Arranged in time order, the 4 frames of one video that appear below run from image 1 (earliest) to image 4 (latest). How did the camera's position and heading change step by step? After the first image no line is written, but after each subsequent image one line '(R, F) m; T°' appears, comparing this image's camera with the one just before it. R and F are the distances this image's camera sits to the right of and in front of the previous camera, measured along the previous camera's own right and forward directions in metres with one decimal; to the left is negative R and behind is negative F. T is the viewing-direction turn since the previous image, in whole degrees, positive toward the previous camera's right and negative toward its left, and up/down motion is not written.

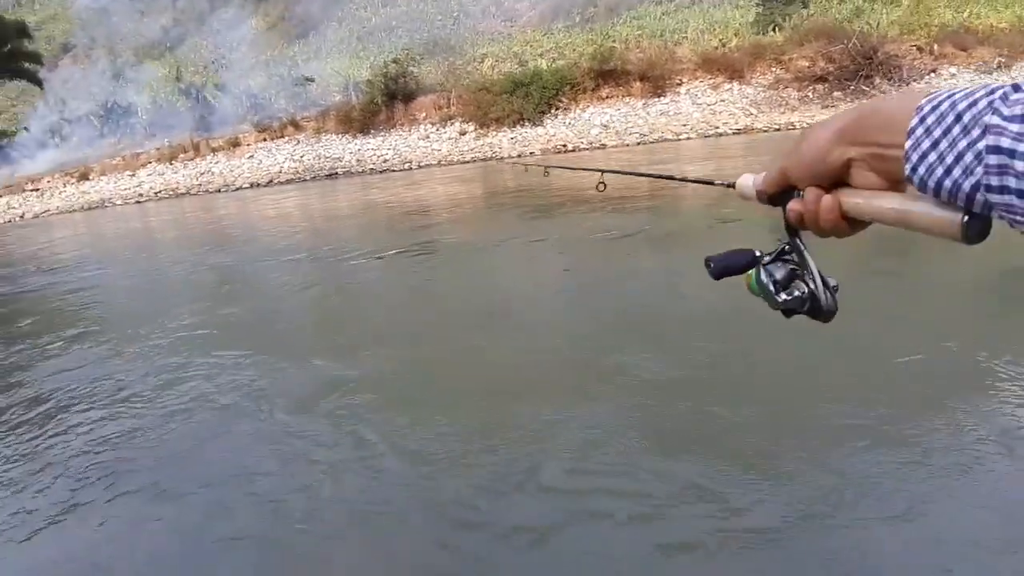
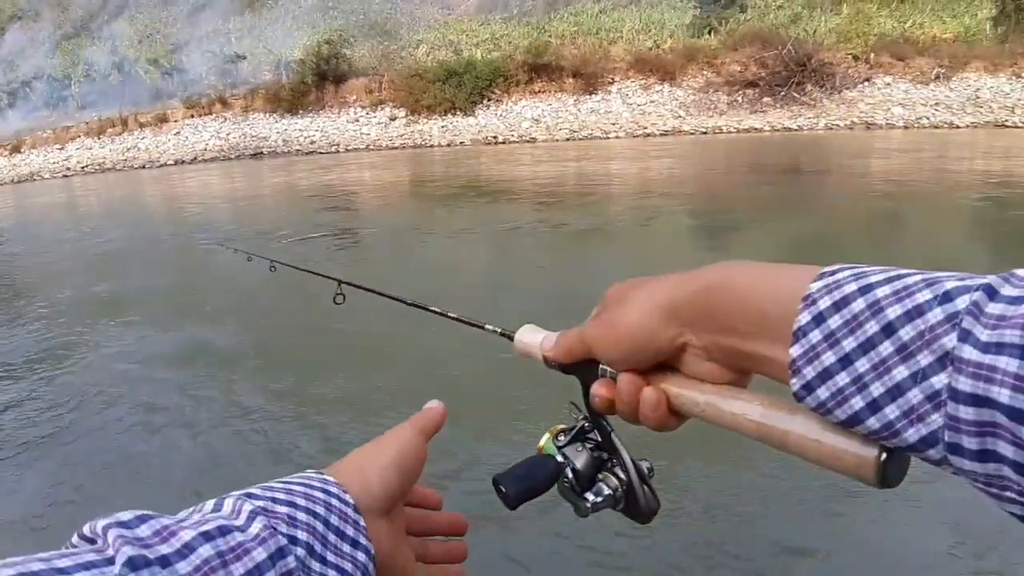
(+0.8, 0.0) m; +2°
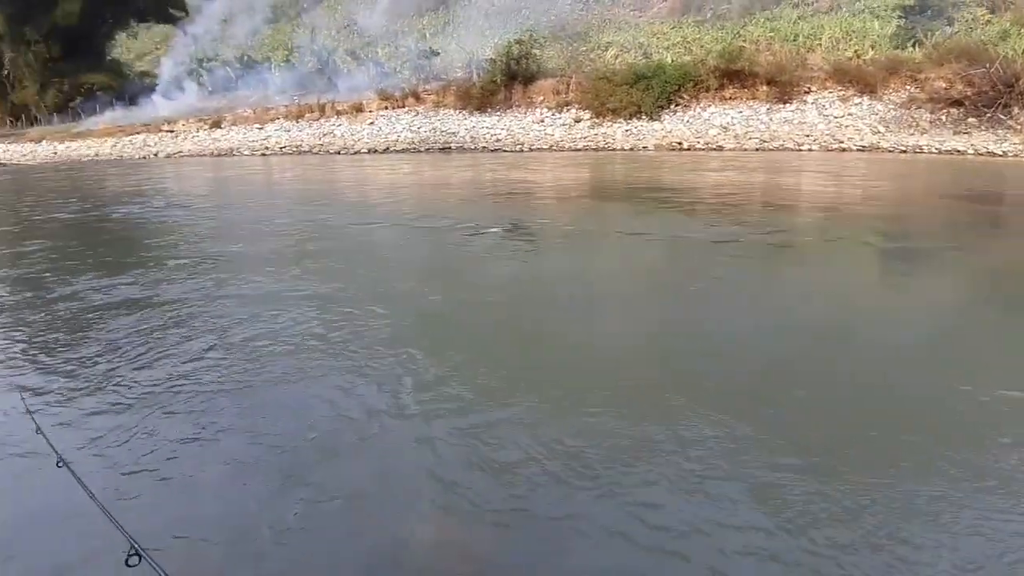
(-0.7, -0.3) m; -9°
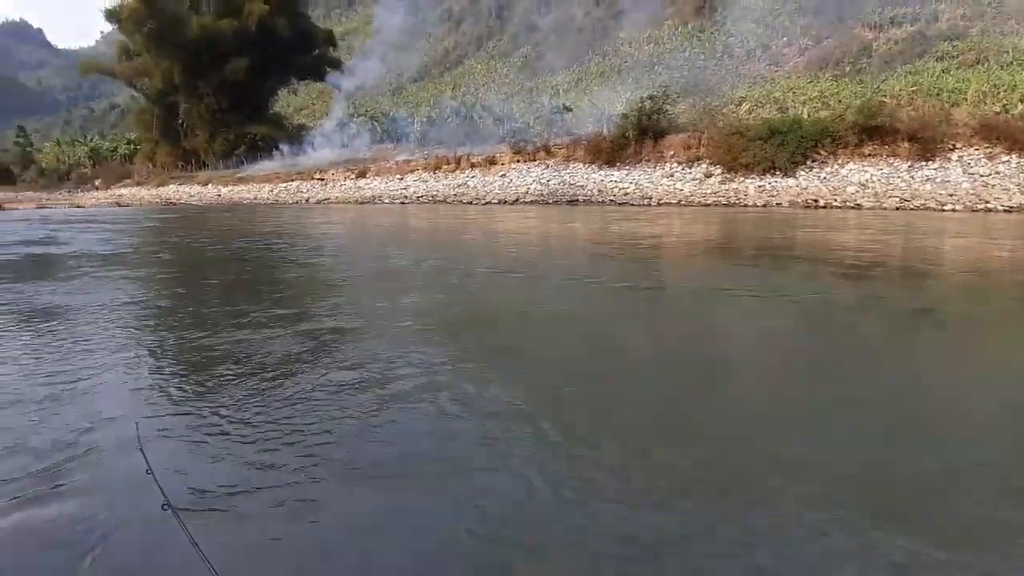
(+0.2, -0.1) m; -9°
